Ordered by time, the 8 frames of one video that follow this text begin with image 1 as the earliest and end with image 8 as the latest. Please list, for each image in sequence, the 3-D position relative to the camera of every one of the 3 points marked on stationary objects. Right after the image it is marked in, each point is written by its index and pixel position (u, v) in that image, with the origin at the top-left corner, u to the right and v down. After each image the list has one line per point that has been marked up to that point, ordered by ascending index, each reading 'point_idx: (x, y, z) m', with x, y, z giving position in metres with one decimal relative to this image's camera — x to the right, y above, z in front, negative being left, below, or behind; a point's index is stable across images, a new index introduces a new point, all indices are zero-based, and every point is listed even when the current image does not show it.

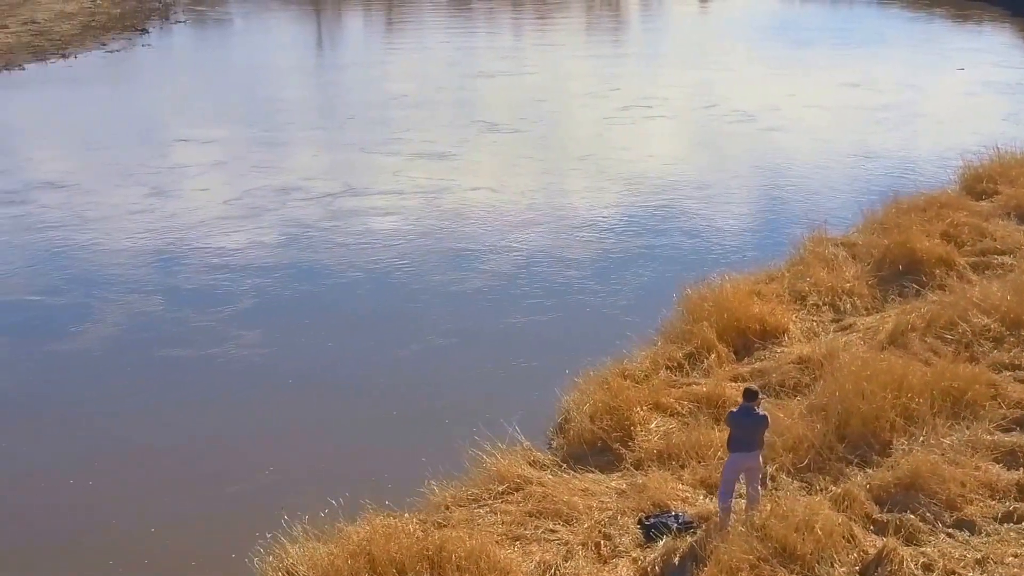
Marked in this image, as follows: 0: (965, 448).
0: (+1.3, -0.4, +5.3) m
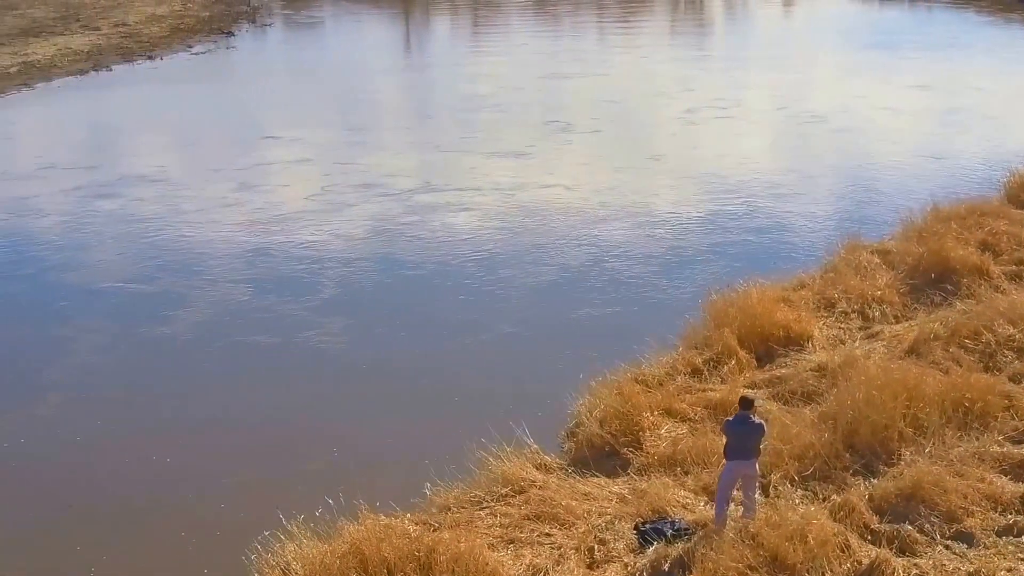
0: (+1.3, -0.5, +5.4) m
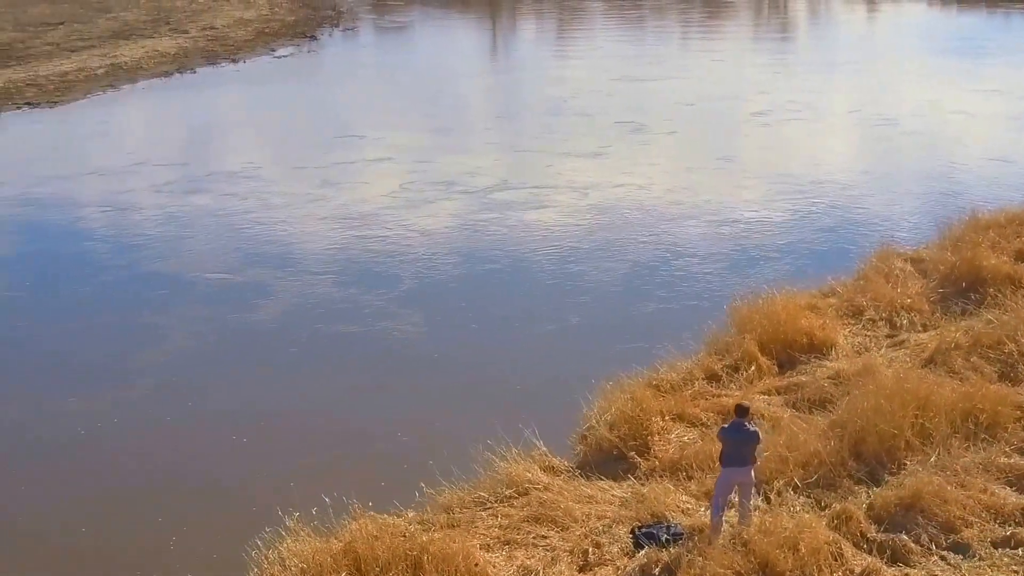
0: (+1.3, -0.5, +5.4) m
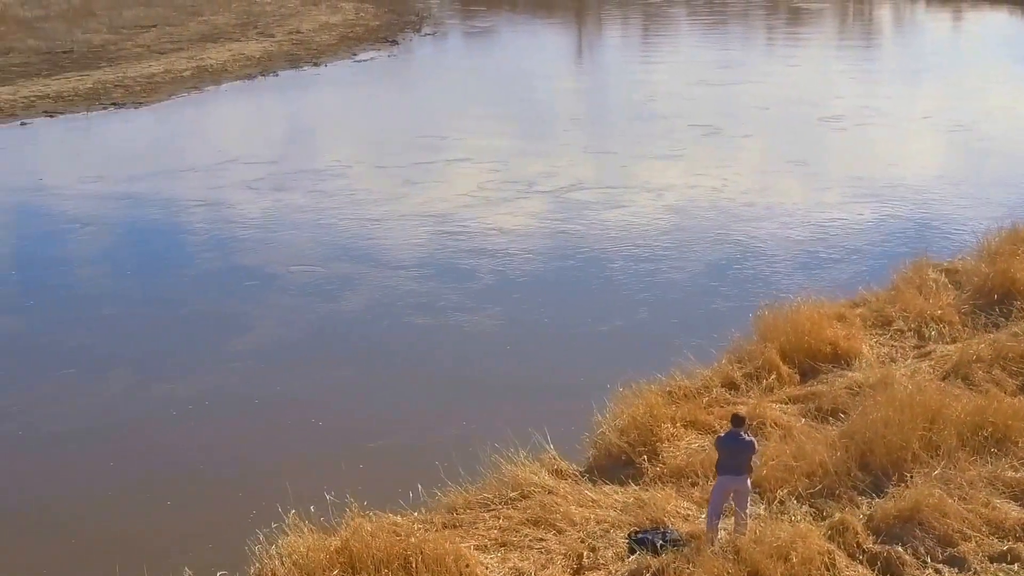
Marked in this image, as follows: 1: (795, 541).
0: (+1.3, -0.5, +5.4) m
1: (+0.8, -0.7, +5.2) m
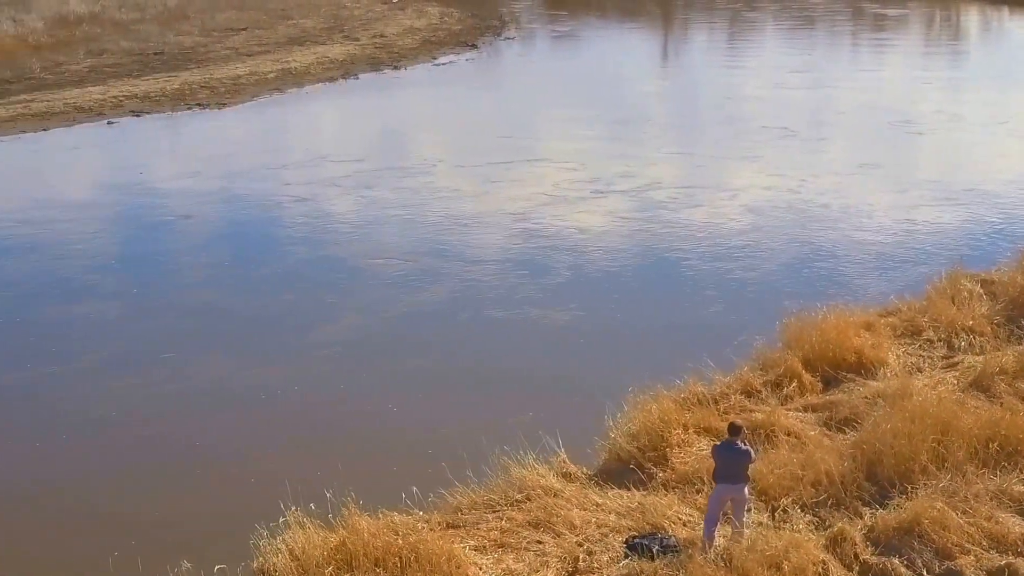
0: (+1.3, -0.6, +5.4) m
1: (+0.7, -0.7, +5.2) m
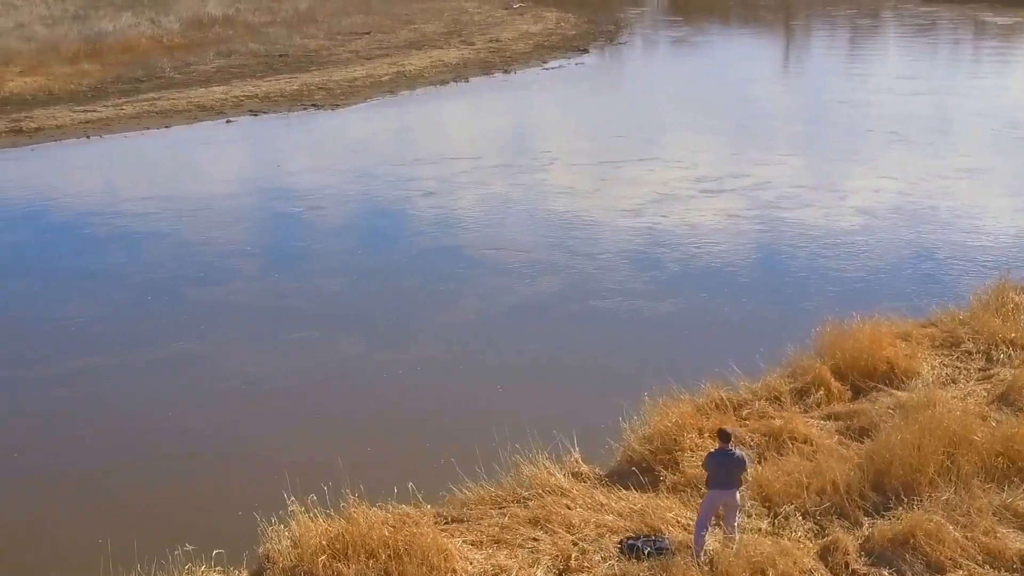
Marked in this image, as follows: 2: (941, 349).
0: (+1.3, -0.6, +5.3) m
1: (+0.7, -0.7, +5.2) m
2: (+1.4, -0.2, +6.4) m
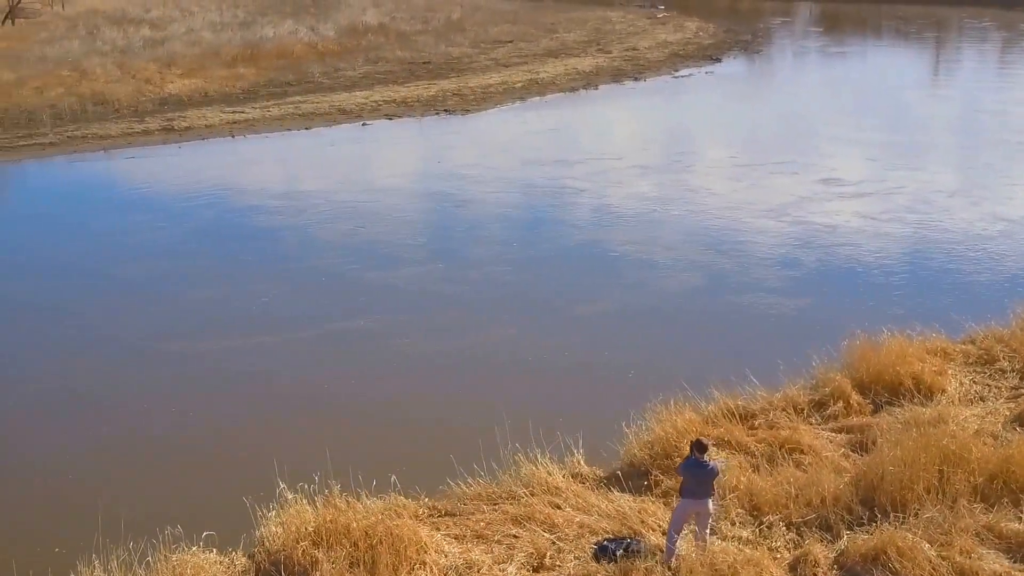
0: (+1.2, -0.7, +5.3) m
1: (+0.6, -0.8, +5.3) m
2: (+1.5, -0.3, +6.3) m
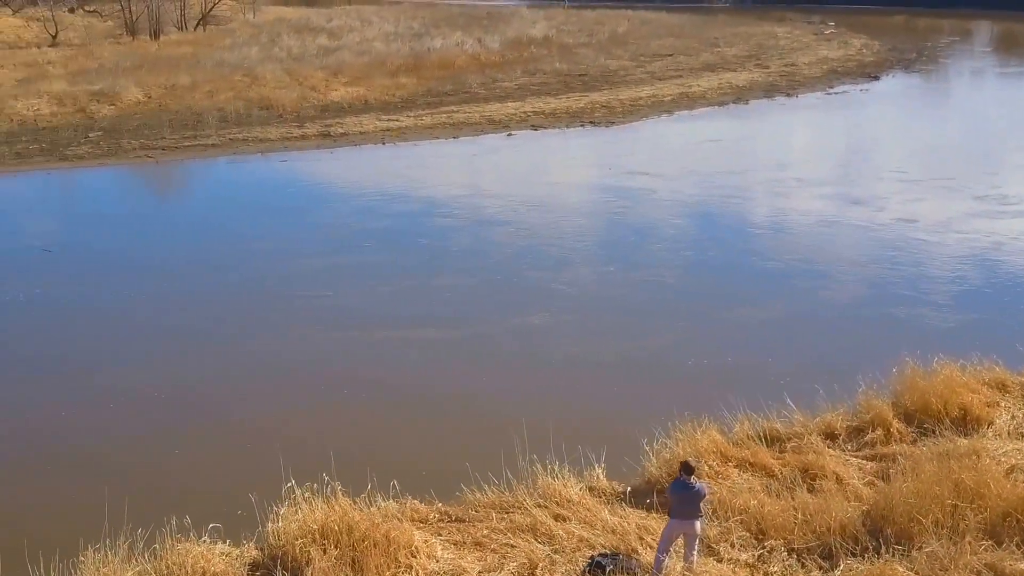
0: (+1.2, -0.7, +5.0) m
1: (+0.6, -0.8, +5.1) m
2: (+1.6, -0.3, +6.0) m
